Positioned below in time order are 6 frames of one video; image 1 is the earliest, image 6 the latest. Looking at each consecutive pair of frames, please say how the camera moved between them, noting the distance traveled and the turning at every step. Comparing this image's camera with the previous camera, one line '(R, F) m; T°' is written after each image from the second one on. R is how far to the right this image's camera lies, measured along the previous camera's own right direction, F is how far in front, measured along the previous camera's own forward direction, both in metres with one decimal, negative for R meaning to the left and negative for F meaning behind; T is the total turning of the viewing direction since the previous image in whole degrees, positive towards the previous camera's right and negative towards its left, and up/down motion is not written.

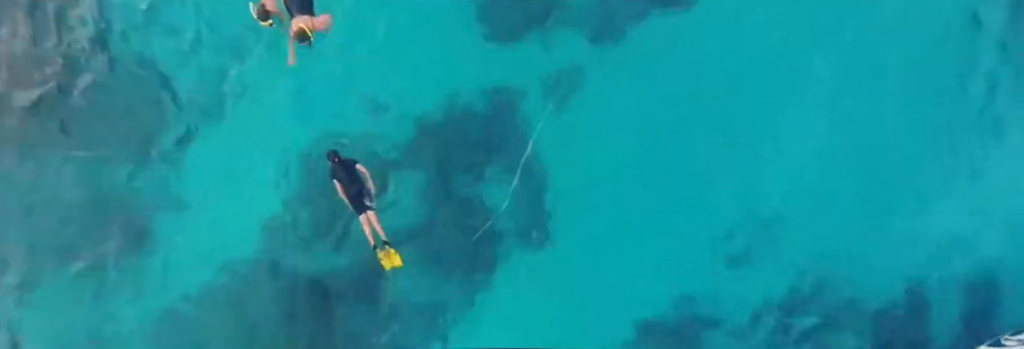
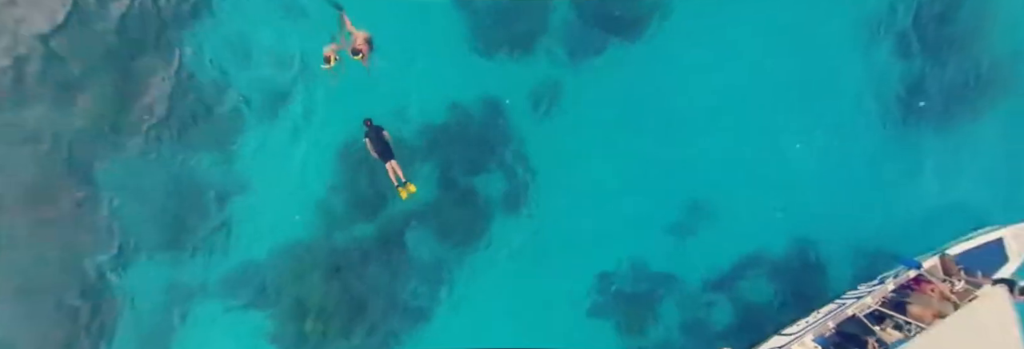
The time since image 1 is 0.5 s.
(-0.5, -1.1) m; +15°
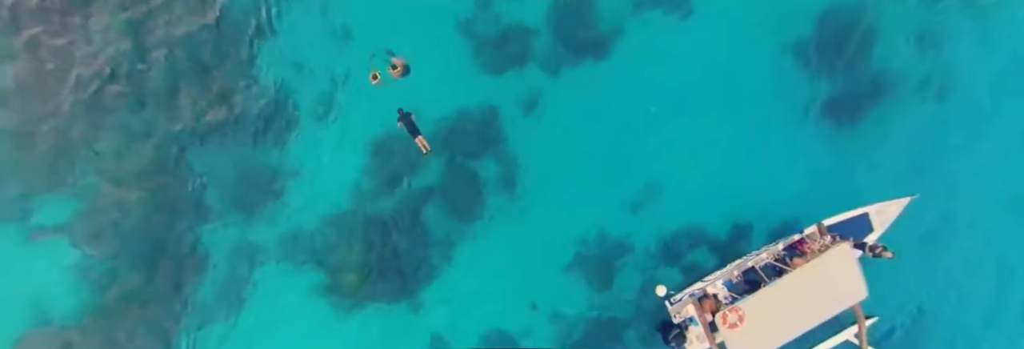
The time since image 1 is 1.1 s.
(-0.1, -1.9) m; +1°
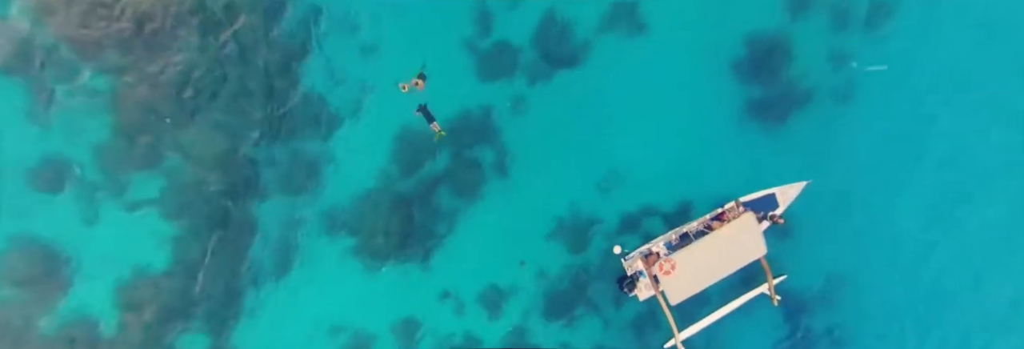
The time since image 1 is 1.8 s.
(-0.2, -2.2) m; +2°
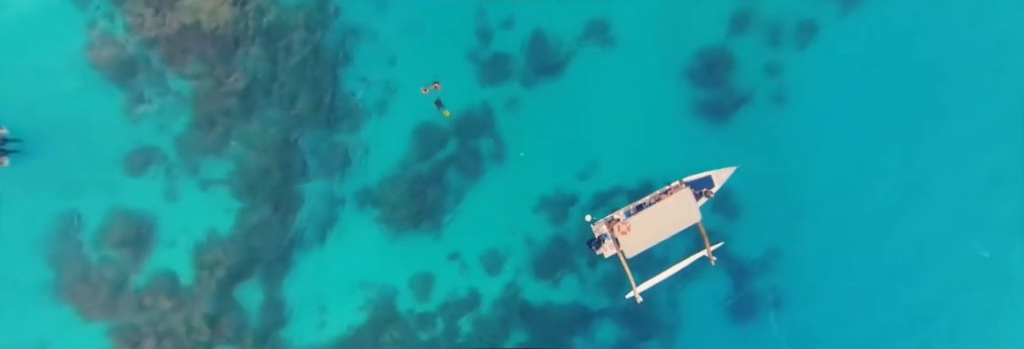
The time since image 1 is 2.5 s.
(0.0, -2.8) m; +1°
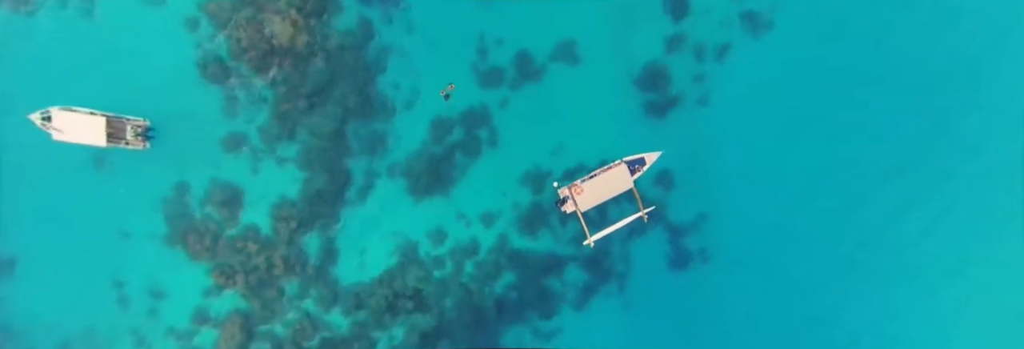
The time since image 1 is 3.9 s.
(+0.1, -5.1) m; 0°
